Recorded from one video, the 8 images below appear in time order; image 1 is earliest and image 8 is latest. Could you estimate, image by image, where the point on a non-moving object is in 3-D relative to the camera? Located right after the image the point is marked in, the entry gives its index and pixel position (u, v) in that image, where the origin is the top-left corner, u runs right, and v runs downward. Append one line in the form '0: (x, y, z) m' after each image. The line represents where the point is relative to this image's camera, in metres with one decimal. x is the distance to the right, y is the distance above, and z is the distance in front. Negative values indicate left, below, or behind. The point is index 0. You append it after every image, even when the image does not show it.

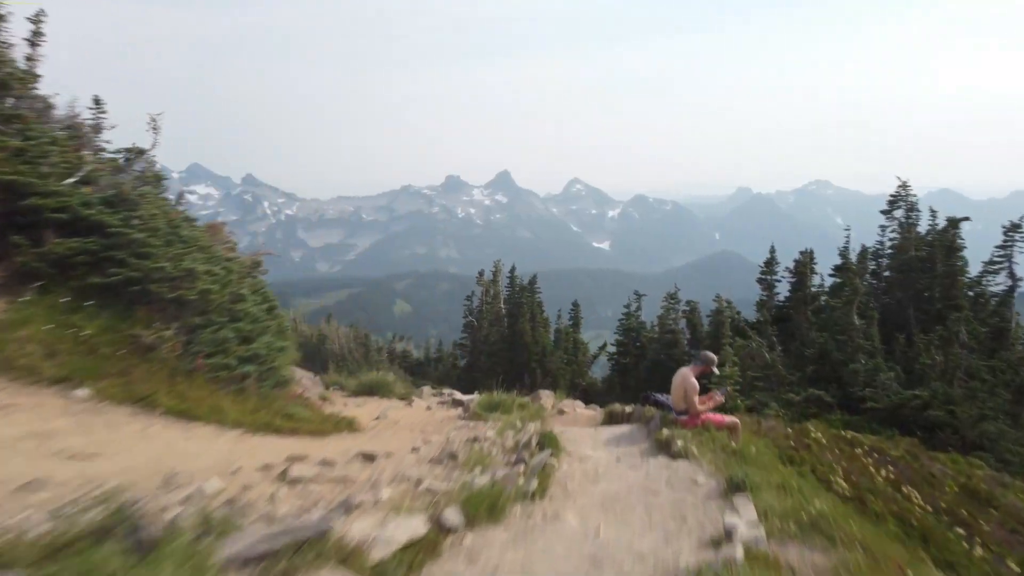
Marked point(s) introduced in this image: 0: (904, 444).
0: (+6.8, -2.7, +14.1) m
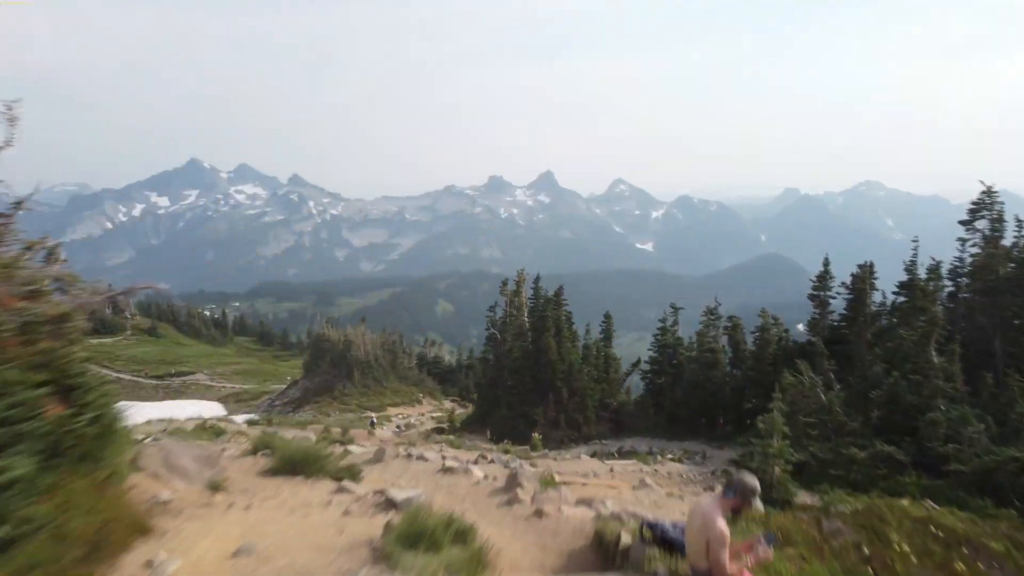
0: (+6.6, -3.2, +11.0) m
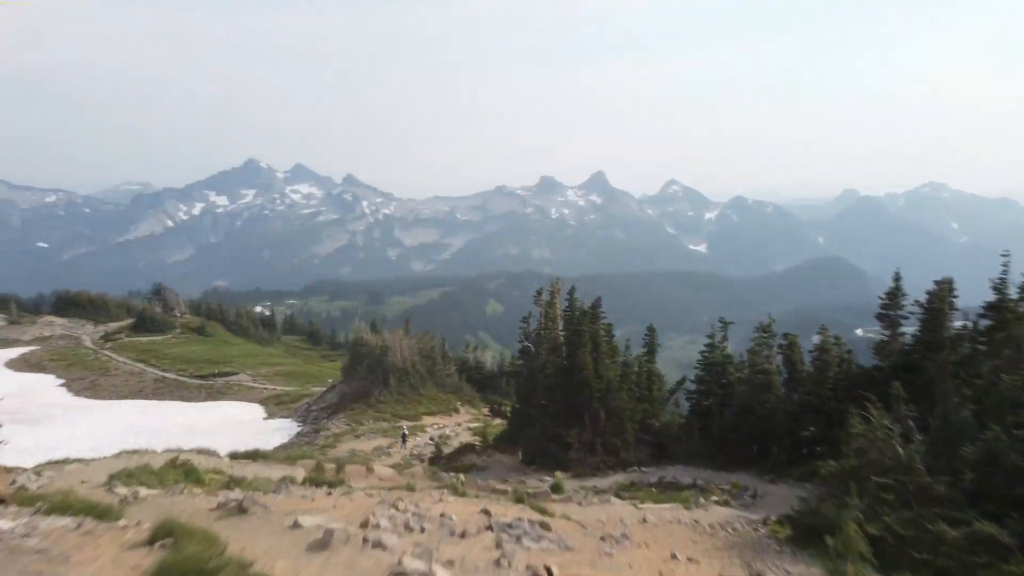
0: (+6.5, -3.7, +8.2) m
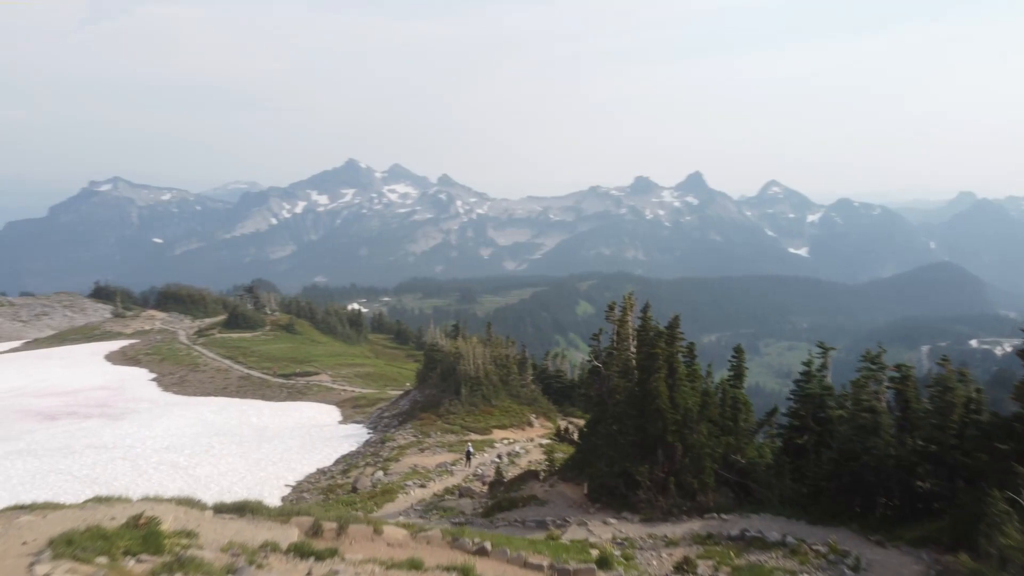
0: (+6.2, -4.3, +4.5) m
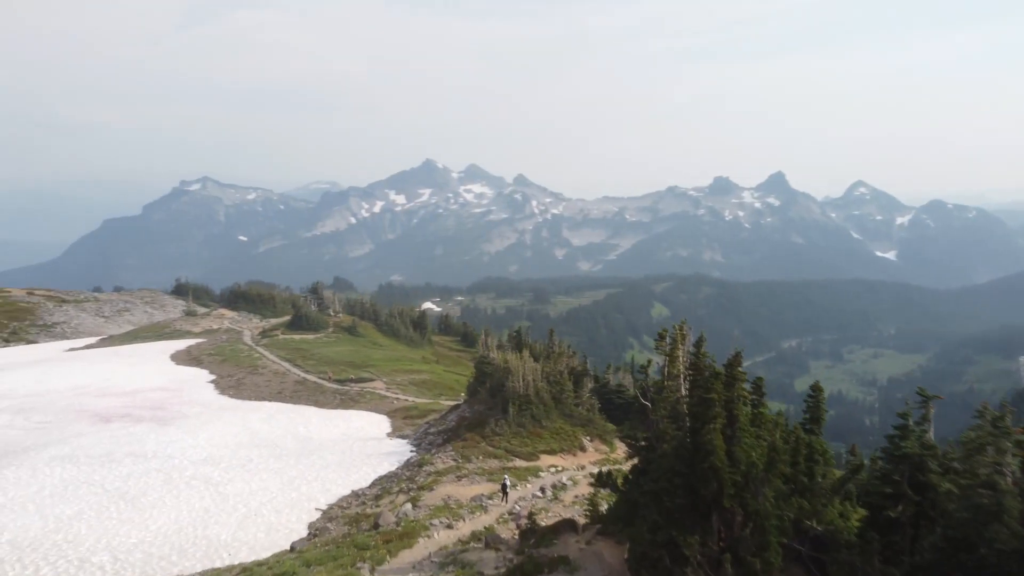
0: (+4.8, -5.0, -0.2) m
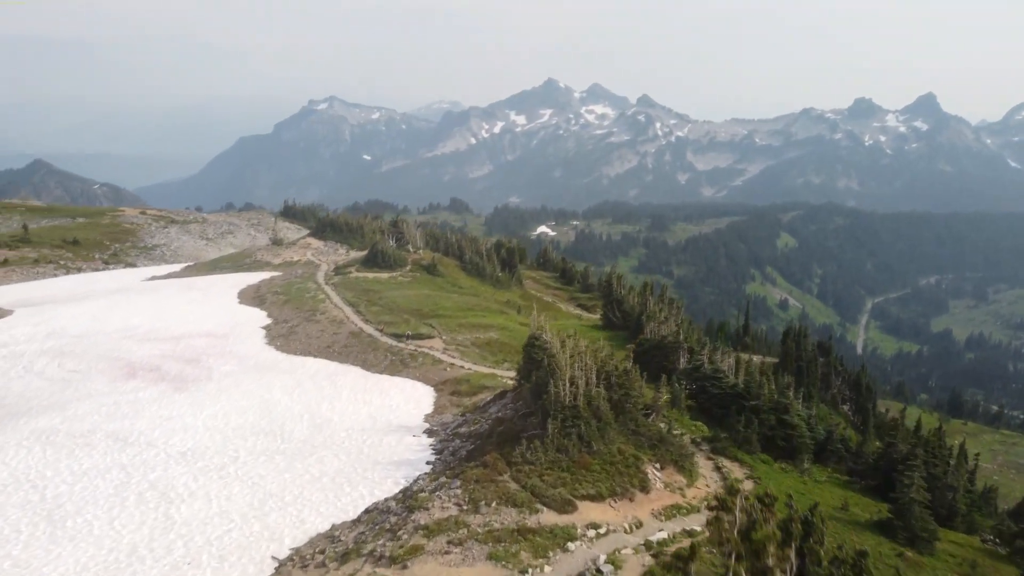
0: (-0.8, -8.7, -13.6) m
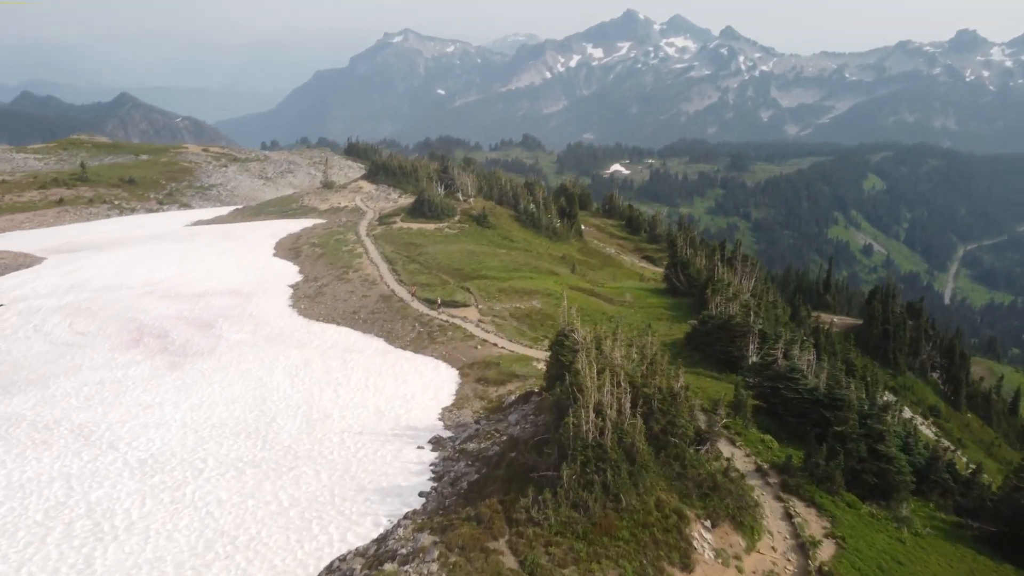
0: (-5.2, -12.6, -21.6) m
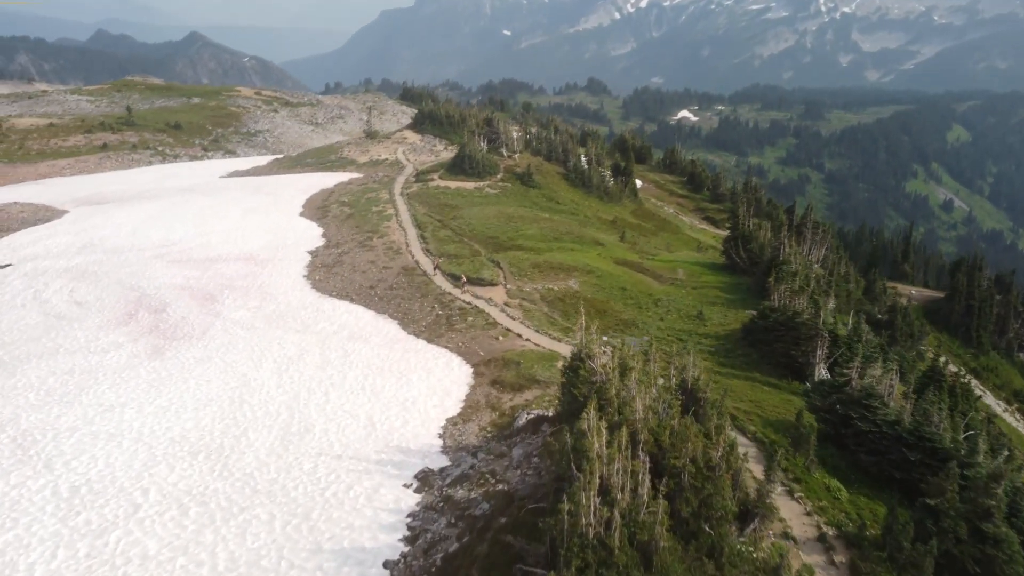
0: (-9.9, -16.8, -27.8) m
